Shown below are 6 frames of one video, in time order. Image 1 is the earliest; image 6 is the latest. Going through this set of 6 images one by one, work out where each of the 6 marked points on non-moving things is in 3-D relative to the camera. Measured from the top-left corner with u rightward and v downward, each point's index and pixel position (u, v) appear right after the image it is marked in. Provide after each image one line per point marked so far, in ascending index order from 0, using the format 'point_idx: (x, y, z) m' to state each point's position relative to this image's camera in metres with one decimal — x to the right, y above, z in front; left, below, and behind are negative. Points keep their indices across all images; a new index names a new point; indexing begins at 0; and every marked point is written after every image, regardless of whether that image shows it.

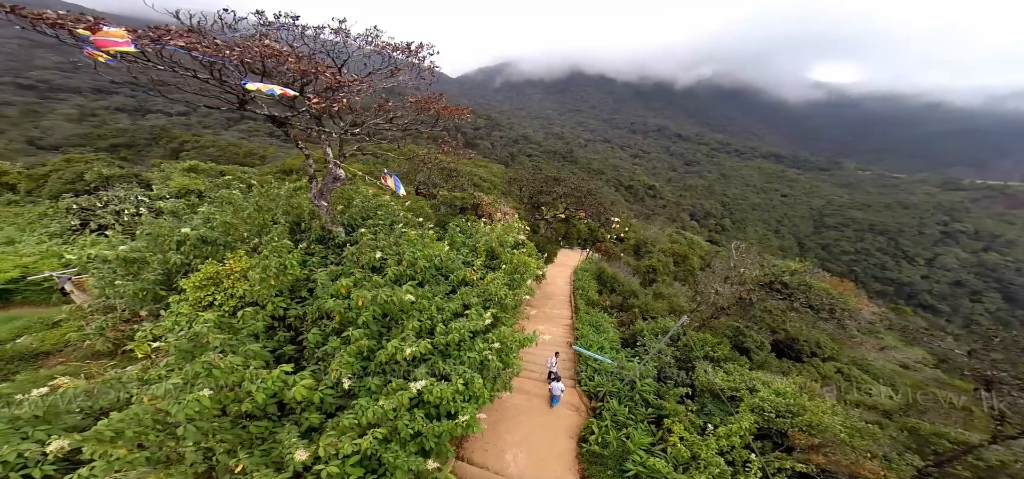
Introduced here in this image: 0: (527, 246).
0: (+0.4, -0.2, +8.3) m
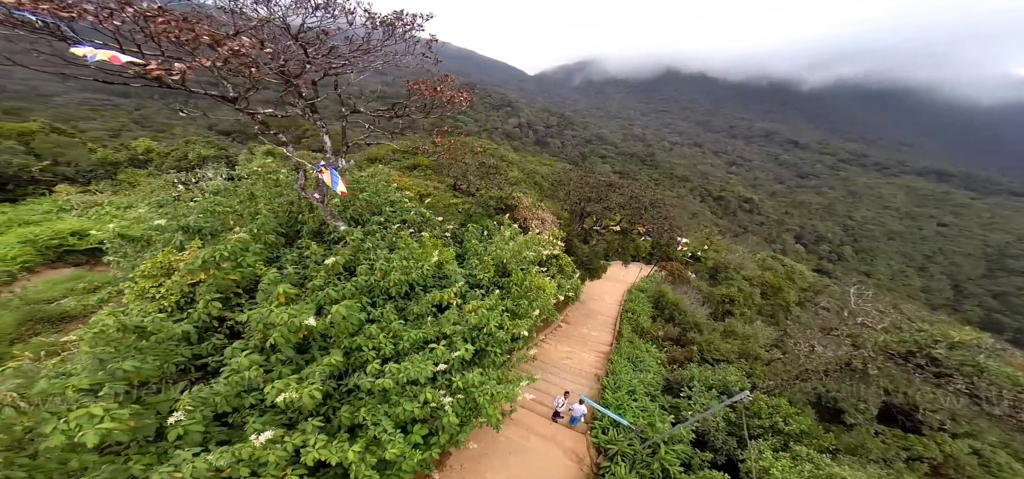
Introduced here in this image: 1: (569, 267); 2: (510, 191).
0: (+1.0, -0.5, +7.4) m
1: (+1.3, -0.5, +7.6) m
2: (-0.1, +1.4, +9.5) m
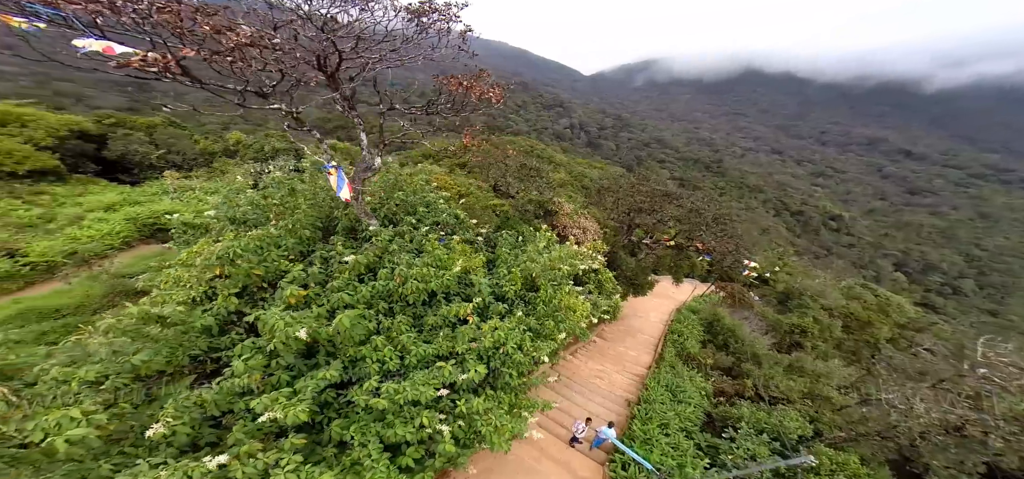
0: (+1.7, -0.7, +7.0) m
1: (+2.0, -0.8, +7.1) m
2: (+1.1, +1.2, +9.1) m
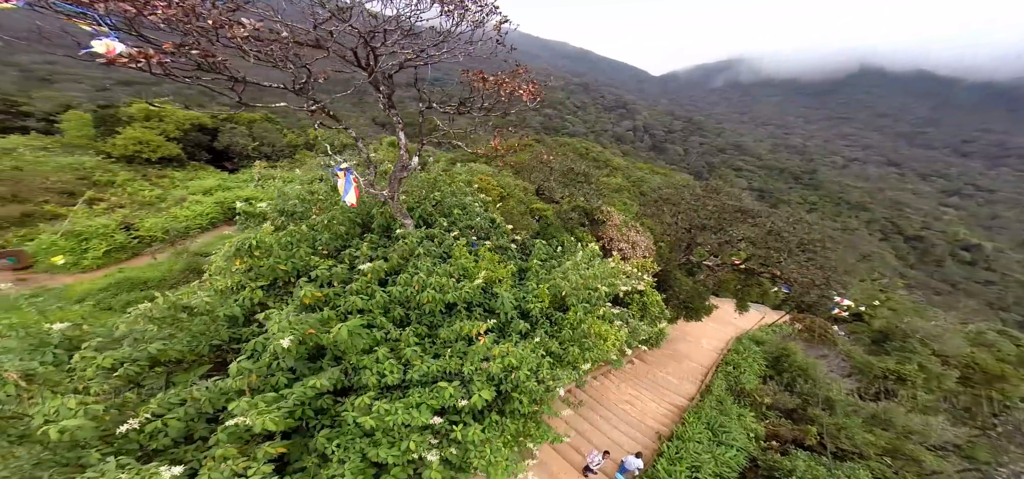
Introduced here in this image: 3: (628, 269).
0: (+2.4, -1.1, +6.4) m
1: (+2.7, -1.2, +6.4) m
2: (+2.3, +0.9, +8.6) m
3: (+2.2, -0.5, +6.5) m
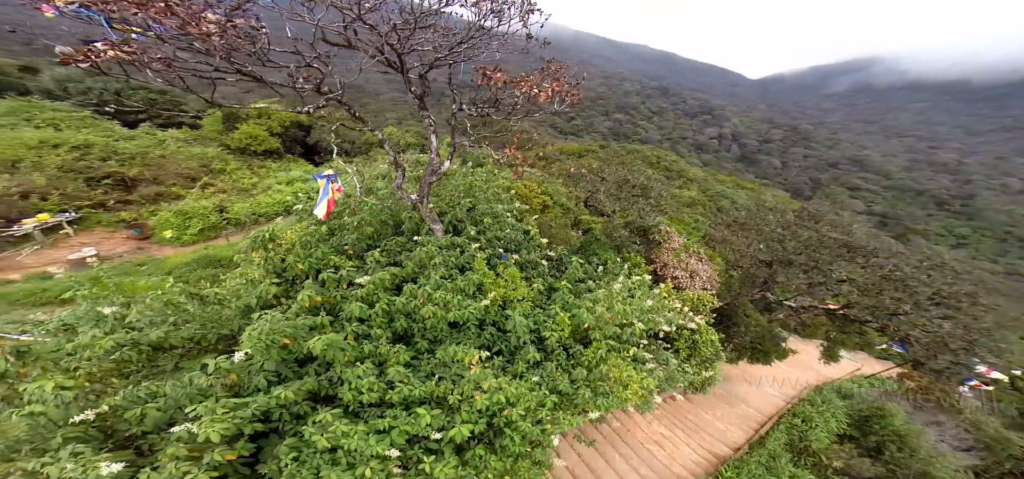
0: (+2.8, -1.5, +5.5) m
1: (+3.1, -1.7, +5.5) m
2: (+3.4, +0.4, +7.7) m
3: (+2.8, -1.0, +5.7) m
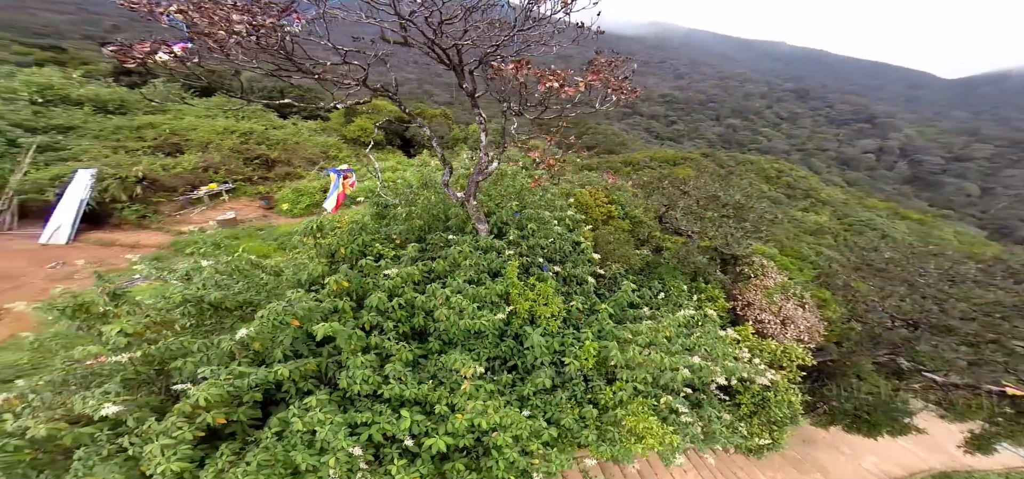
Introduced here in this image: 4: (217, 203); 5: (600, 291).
0: (+3.2, -2.1, +4.4) m
1: (+3.5, -2.2, +4.3) m
2: (+4.6, -0.2, +6.3) m
3: (+3.3, -1.5, +4.6) m
4: (-7.1, +0.9, +8.1) m
5: (+1.4, -0.8, +5.3) m
